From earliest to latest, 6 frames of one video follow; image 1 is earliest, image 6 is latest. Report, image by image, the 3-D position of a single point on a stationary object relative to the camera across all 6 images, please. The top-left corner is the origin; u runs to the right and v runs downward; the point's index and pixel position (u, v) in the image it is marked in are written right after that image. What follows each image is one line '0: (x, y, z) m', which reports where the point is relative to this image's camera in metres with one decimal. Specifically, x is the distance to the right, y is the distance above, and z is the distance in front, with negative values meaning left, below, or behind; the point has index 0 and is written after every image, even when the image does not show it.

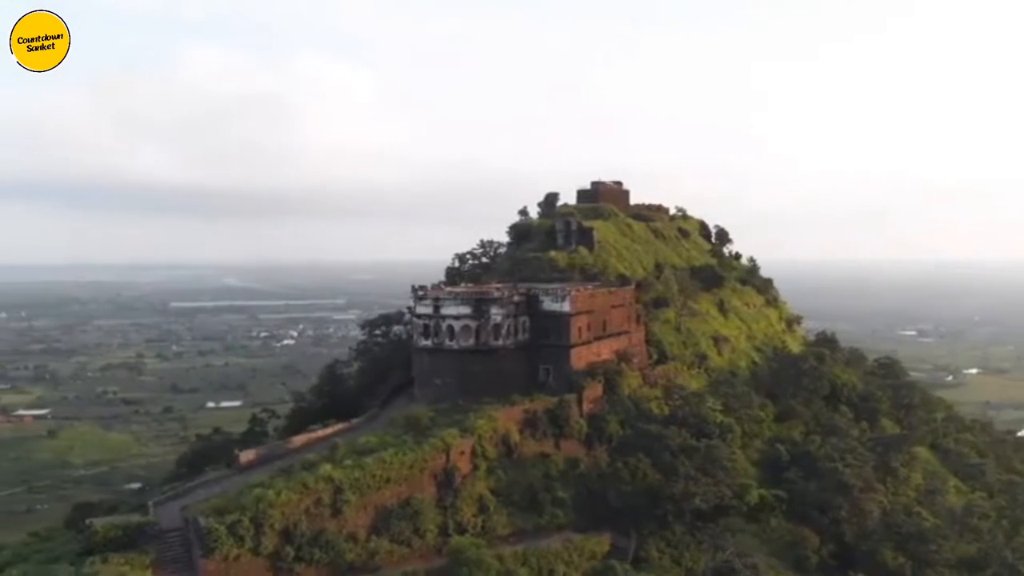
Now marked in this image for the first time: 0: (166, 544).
0: (-6.5, -4.8, +19.9) m
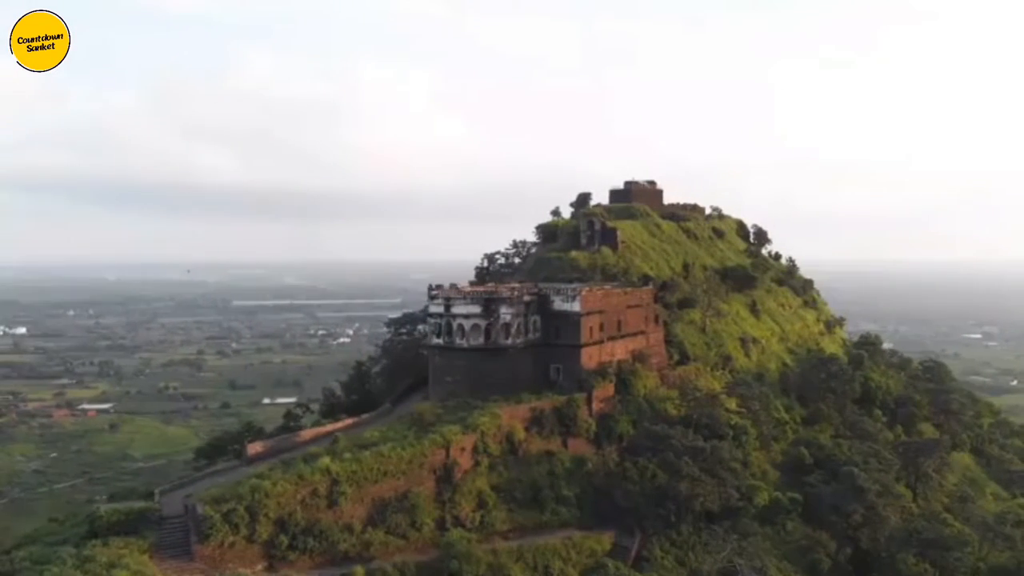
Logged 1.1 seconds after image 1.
0: (-6.9, -4.8, +20.9) m
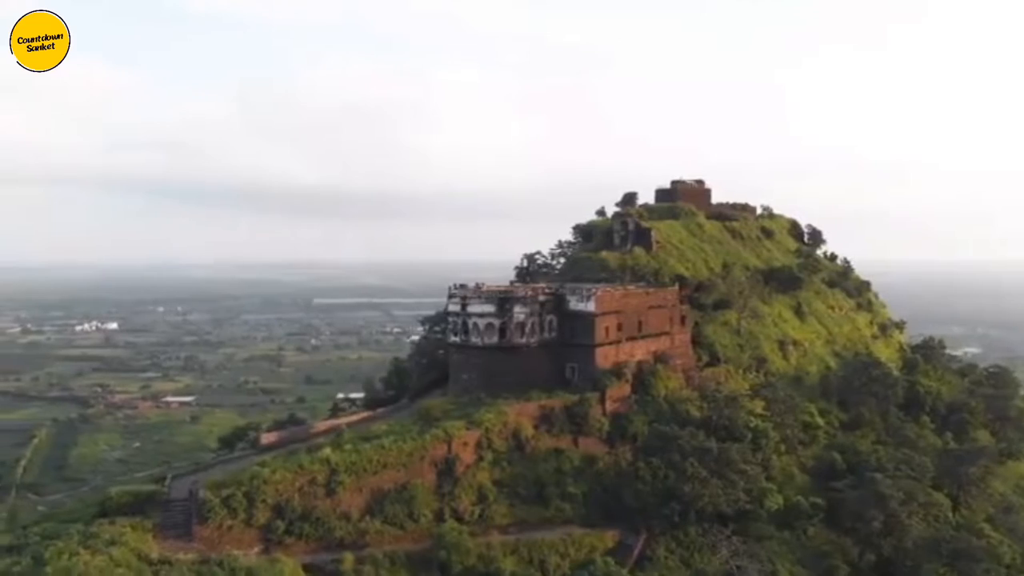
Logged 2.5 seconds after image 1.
0: (-7.2, -4.7, +22.3) m
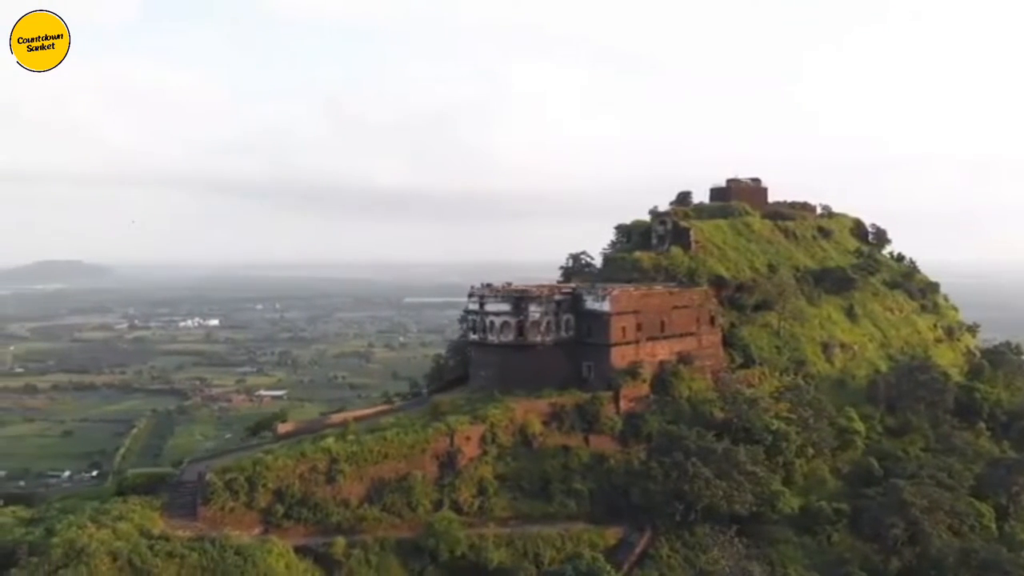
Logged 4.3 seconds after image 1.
0: (-7.6, -4.6, +24.0) m
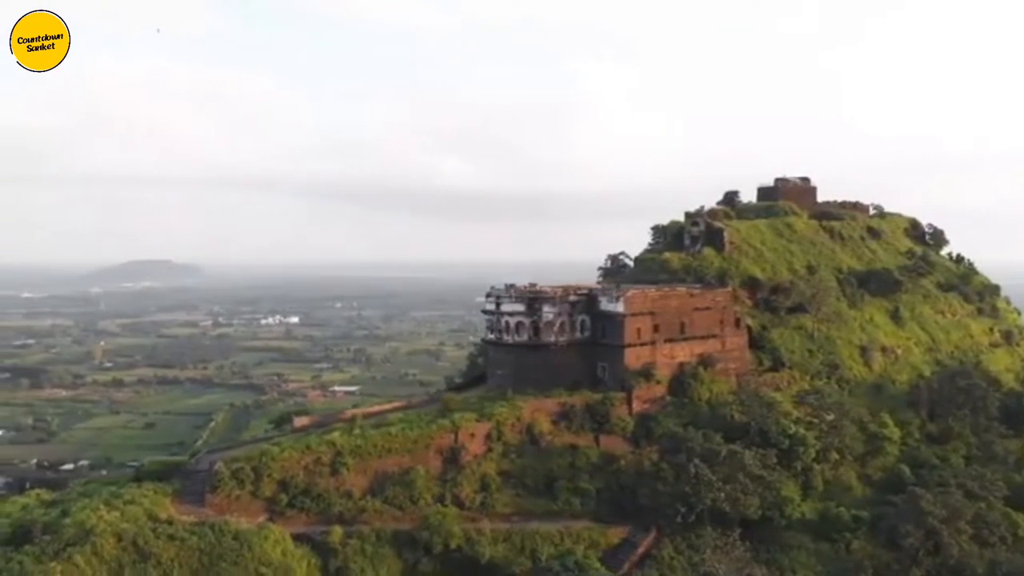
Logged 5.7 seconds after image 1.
0: (-7.7, -4.6, +25.3) m
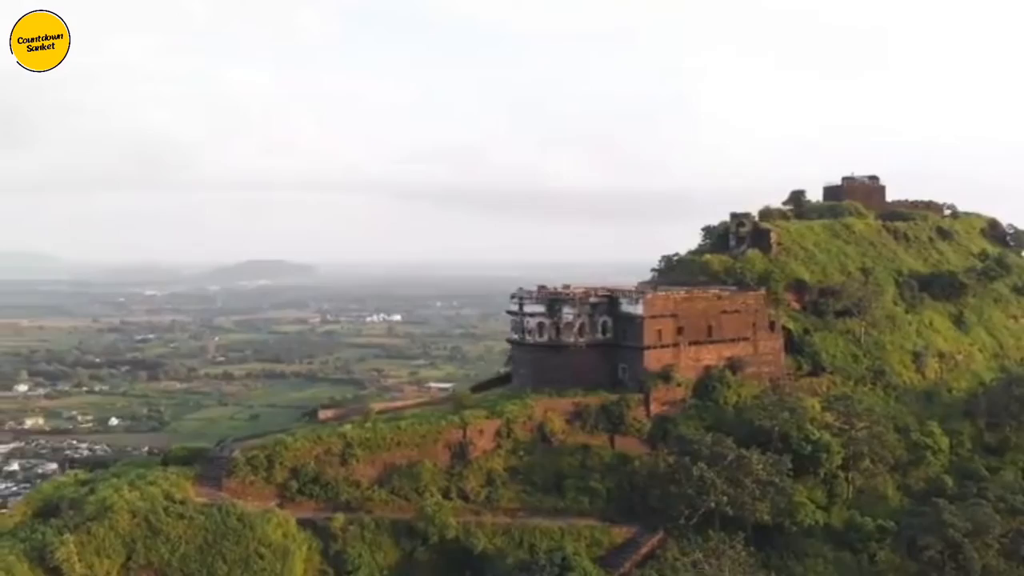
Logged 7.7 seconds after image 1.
0: (-7.6, -4.5, +27.0) m
